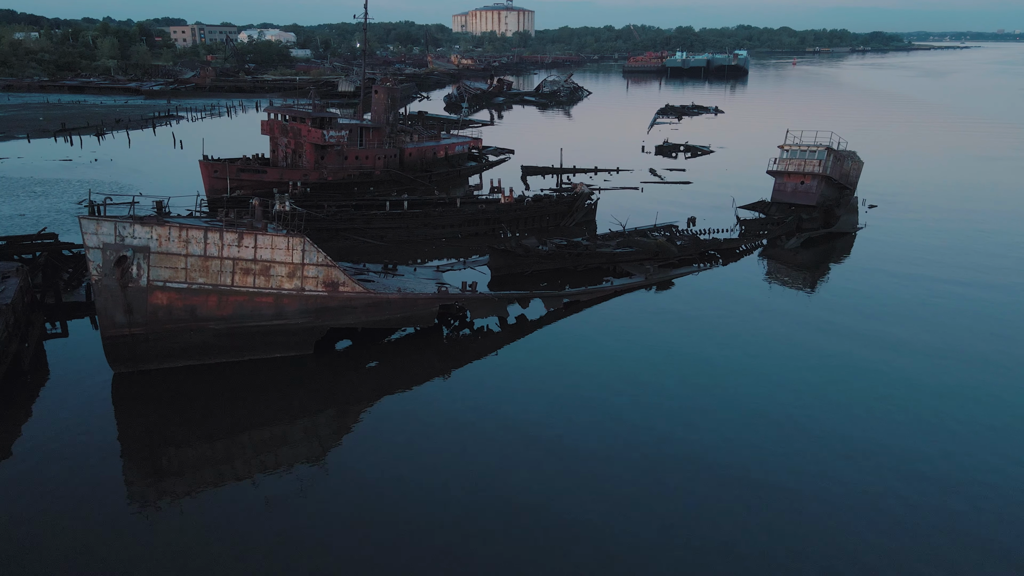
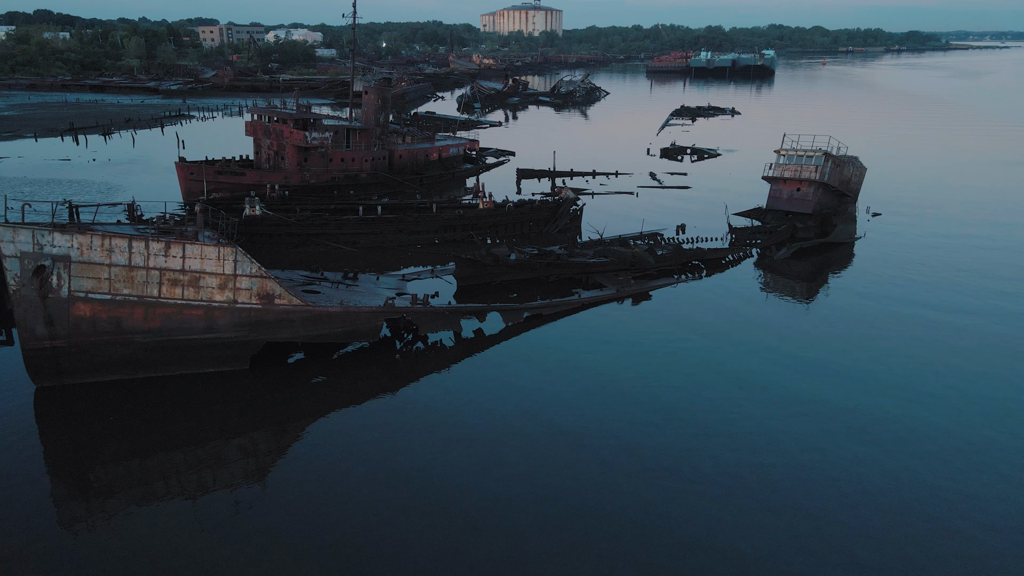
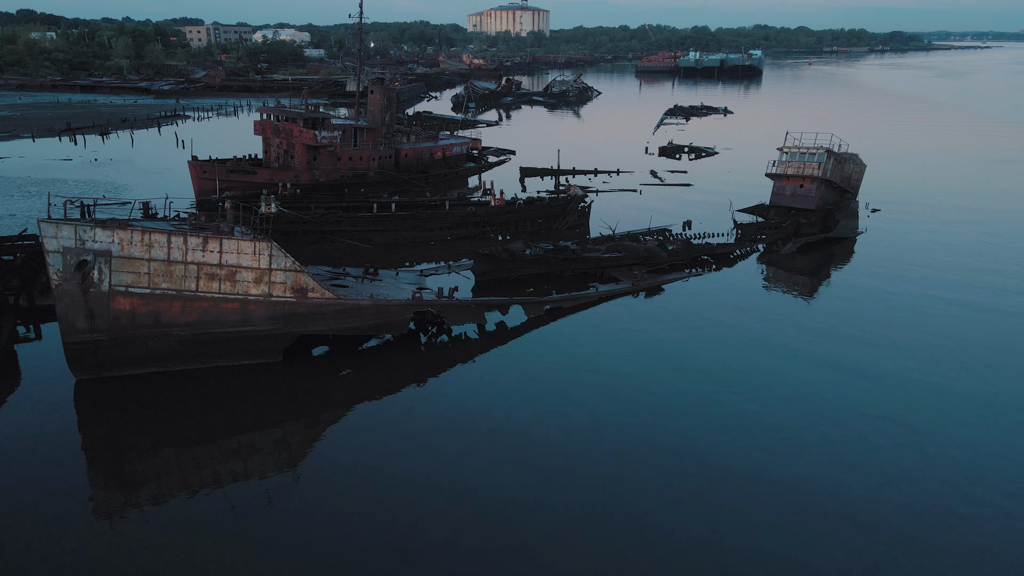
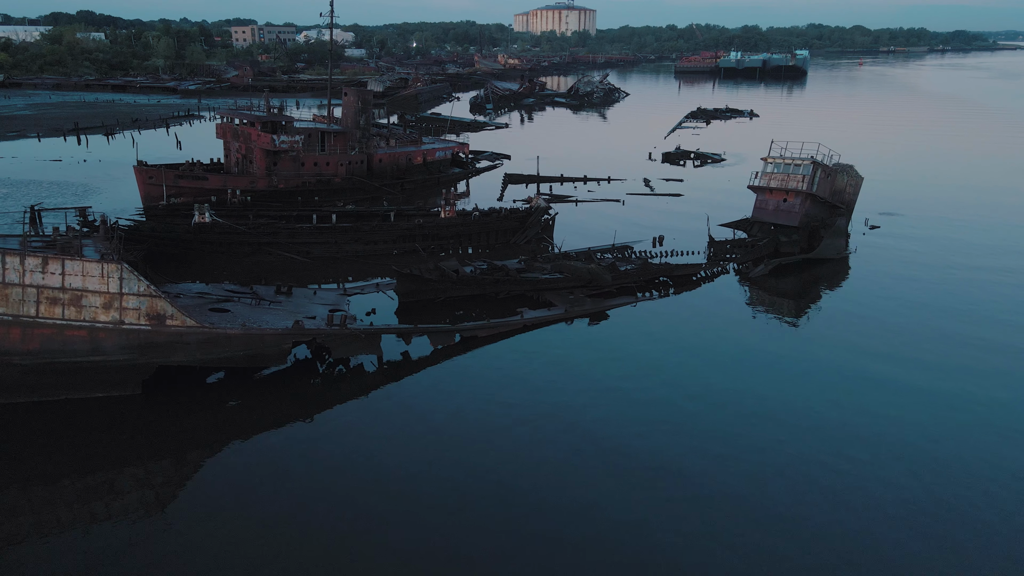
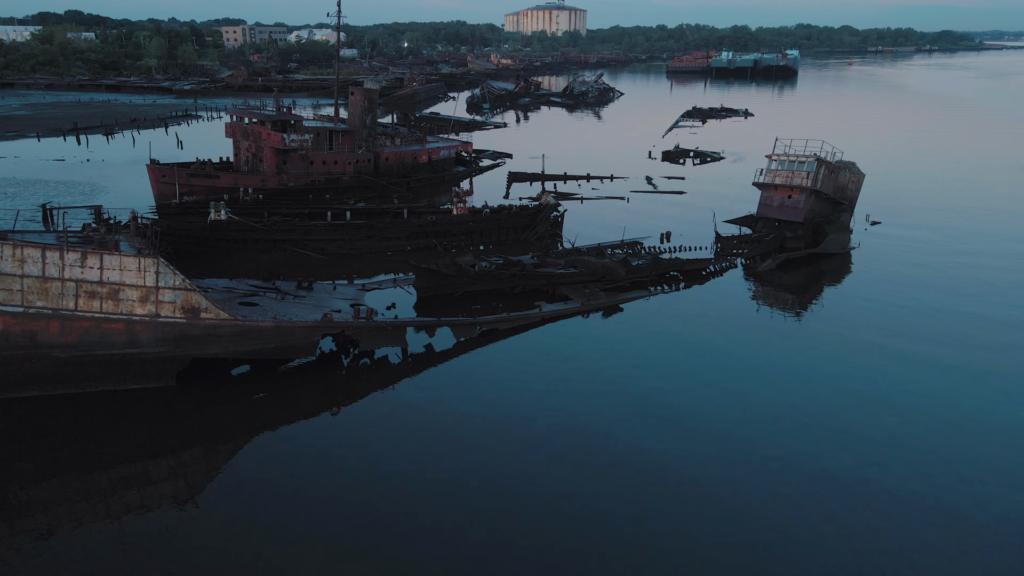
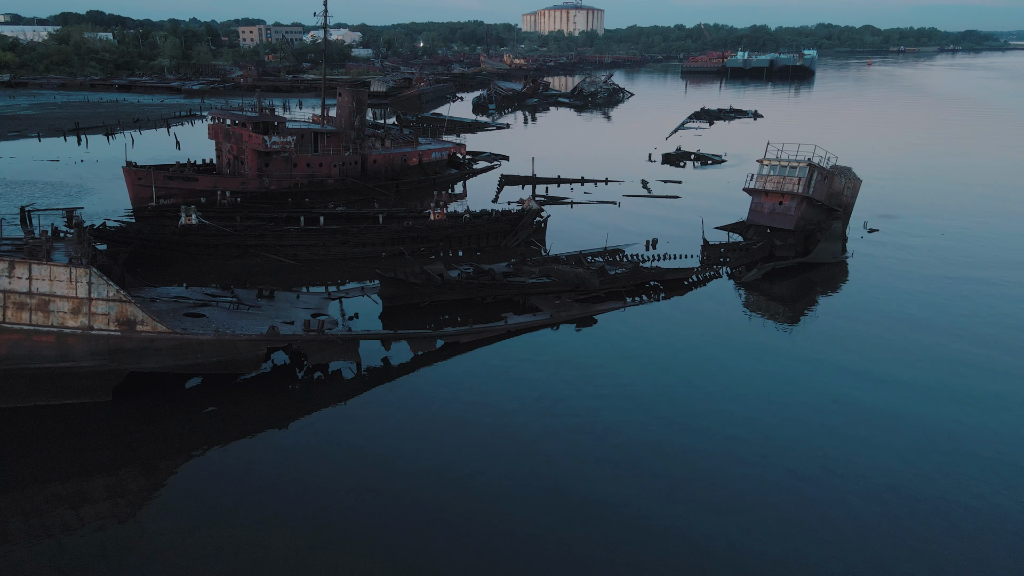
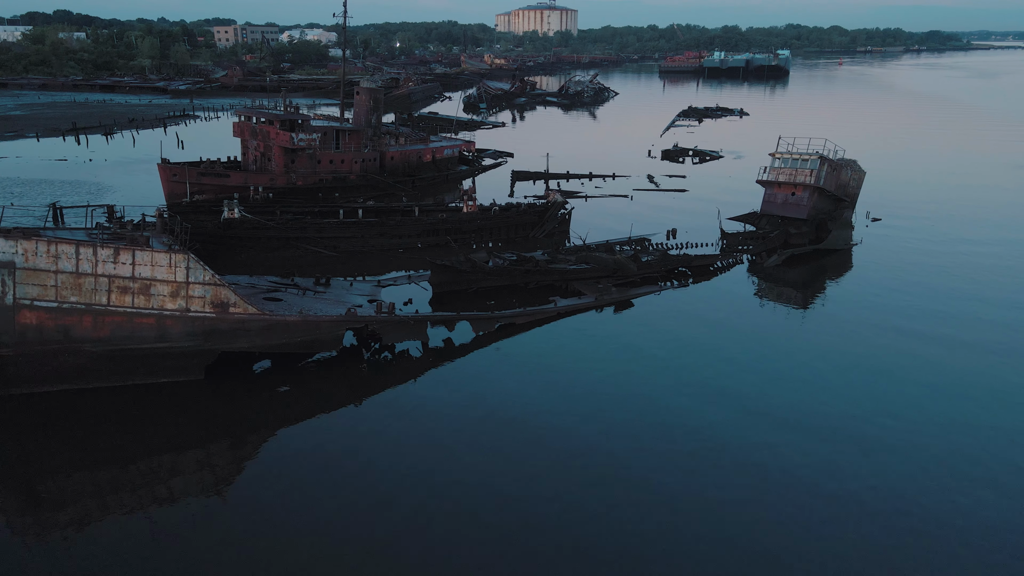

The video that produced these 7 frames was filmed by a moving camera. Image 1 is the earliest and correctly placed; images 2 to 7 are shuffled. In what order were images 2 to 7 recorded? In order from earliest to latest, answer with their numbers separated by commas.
3, 2, 7, 5, 4, 6
